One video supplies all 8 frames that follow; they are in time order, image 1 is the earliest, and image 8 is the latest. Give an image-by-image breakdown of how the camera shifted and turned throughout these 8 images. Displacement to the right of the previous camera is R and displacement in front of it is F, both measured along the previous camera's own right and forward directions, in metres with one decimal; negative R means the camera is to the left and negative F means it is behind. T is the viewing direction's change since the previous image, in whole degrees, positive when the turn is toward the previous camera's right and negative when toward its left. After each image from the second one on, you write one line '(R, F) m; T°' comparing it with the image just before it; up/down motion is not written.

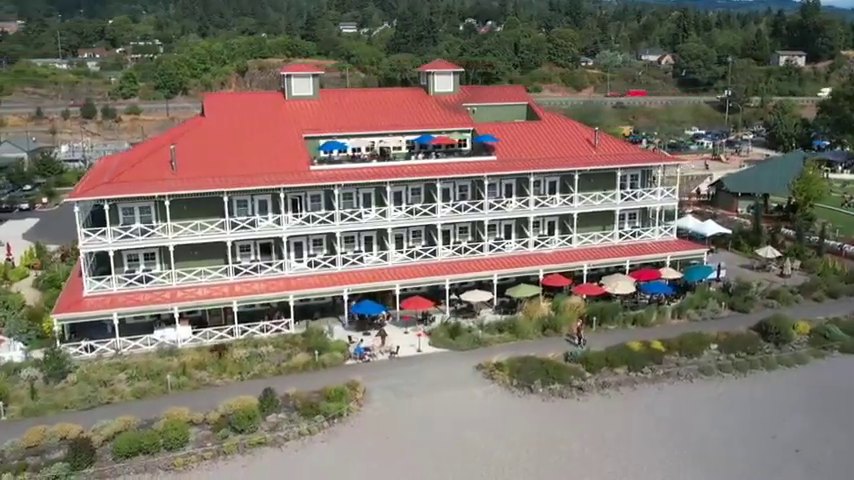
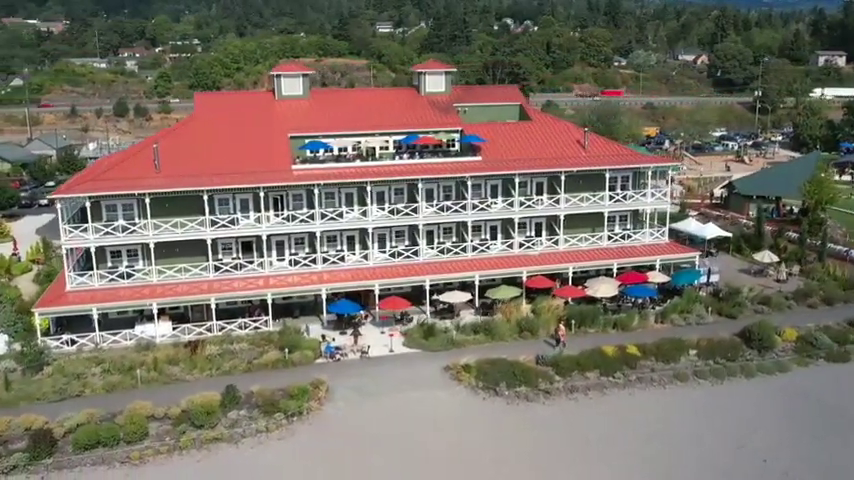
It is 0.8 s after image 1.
(+2.8, +0.1) m; -3°
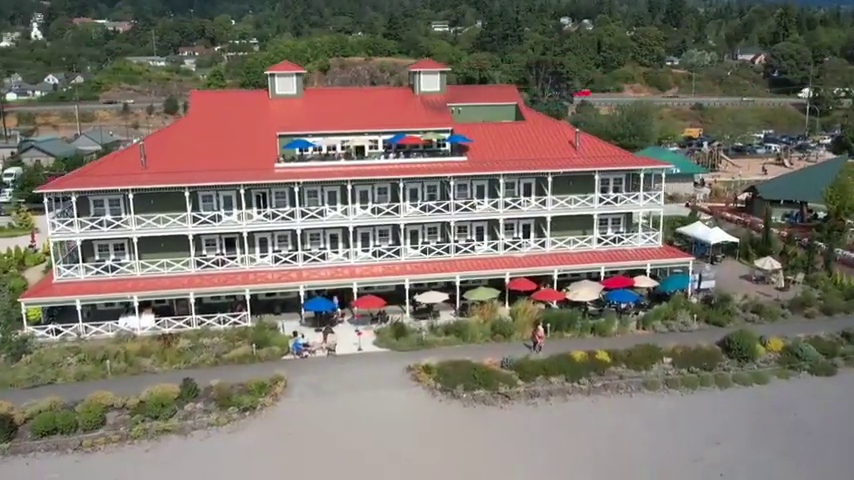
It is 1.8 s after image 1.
(+3.8, +0.2) m; -5°
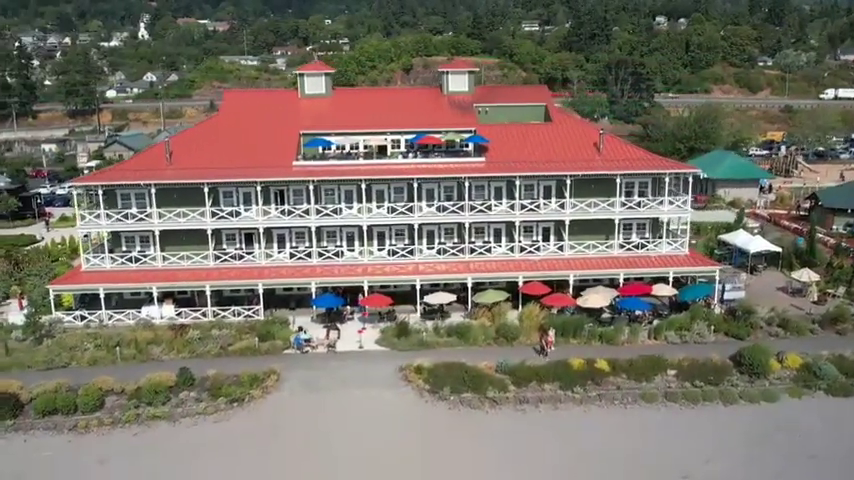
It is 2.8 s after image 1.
(+3.7, +0.3) m; -7°
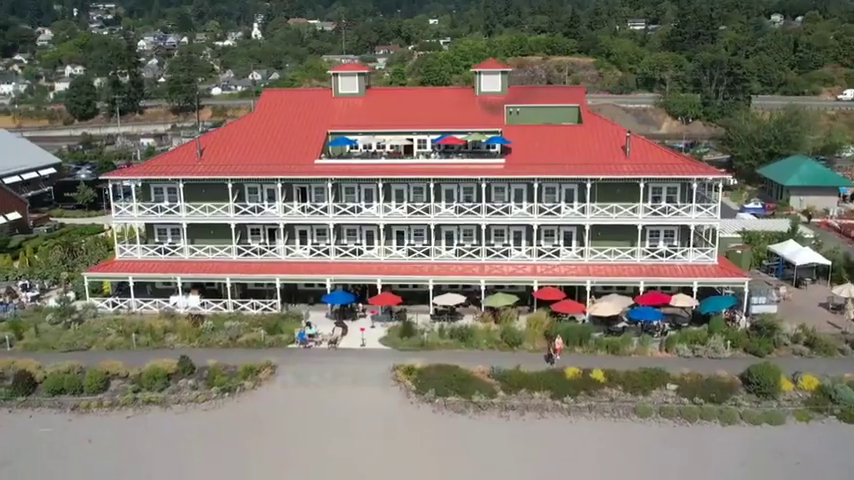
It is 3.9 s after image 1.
(+4.3, +0.4) m; -8°
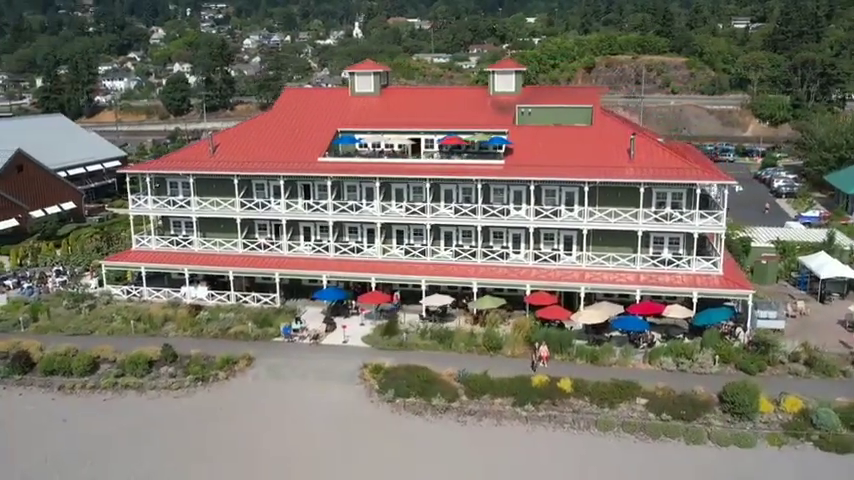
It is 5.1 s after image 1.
(+4.9, +0.5) m; -8°
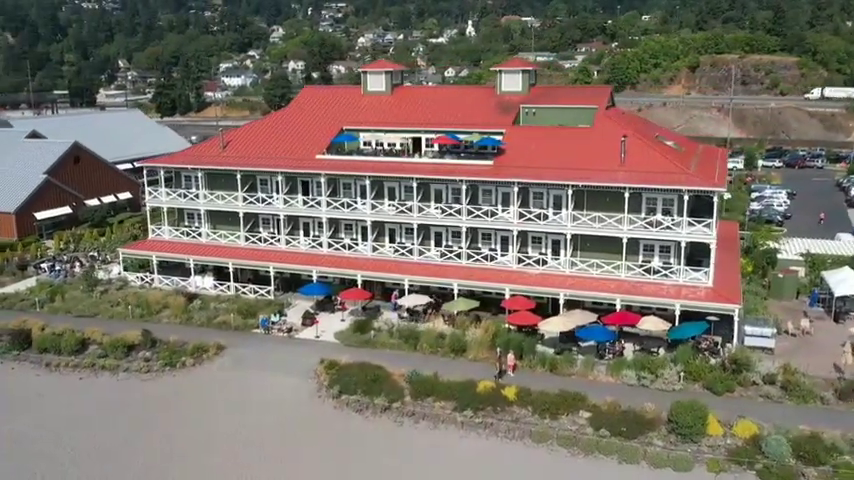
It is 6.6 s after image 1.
(+6.0, +0.7) m; -9°
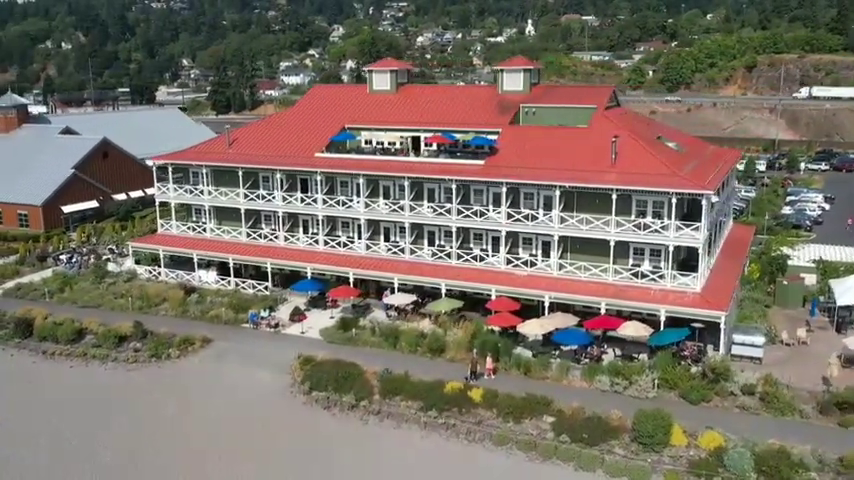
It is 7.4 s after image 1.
(+3.2, +0.3) m; -5°
